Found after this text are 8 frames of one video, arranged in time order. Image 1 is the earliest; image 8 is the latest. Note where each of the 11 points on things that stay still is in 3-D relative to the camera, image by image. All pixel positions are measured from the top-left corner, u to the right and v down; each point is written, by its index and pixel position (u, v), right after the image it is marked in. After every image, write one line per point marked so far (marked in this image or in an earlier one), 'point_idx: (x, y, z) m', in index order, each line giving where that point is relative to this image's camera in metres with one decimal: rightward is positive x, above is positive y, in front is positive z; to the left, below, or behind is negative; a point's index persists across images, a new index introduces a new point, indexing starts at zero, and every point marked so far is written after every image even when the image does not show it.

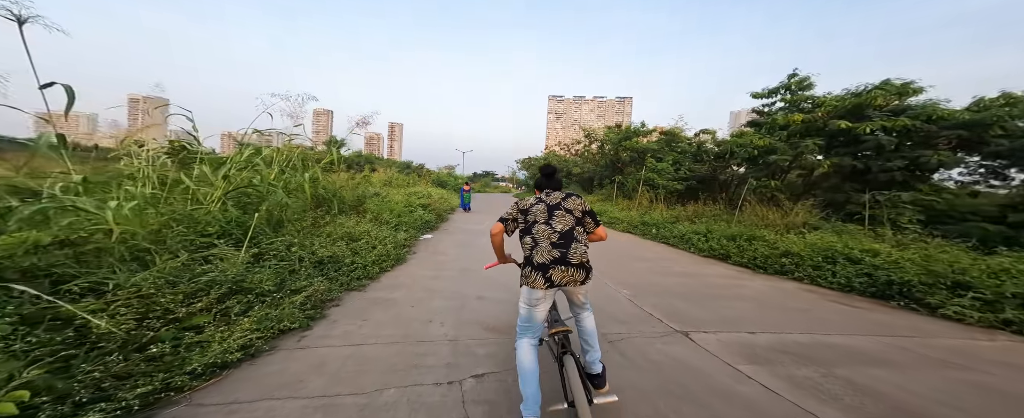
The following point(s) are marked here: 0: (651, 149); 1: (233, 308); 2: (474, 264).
0: (+8.2, +3.4, +17.0) m
1: (-2.3, -0.8, +2.5) m
2: (-0.7, -1.1, +5.5) m
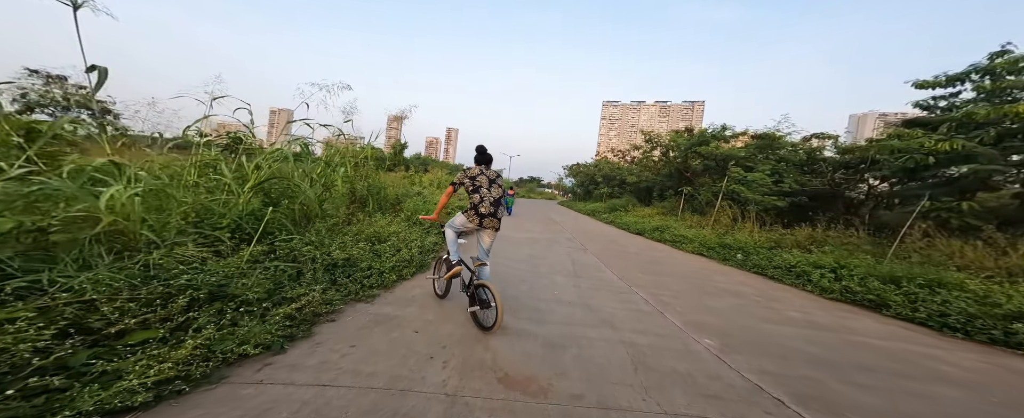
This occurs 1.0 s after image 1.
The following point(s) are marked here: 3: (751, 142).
0: (+10.7, +2.6, +14.7) m
1: (-2.2, -0.8, +2.1) m
2: (-0.1, -1.2, +4.8) m
3: (+11.6, +3.3, +15.0) m
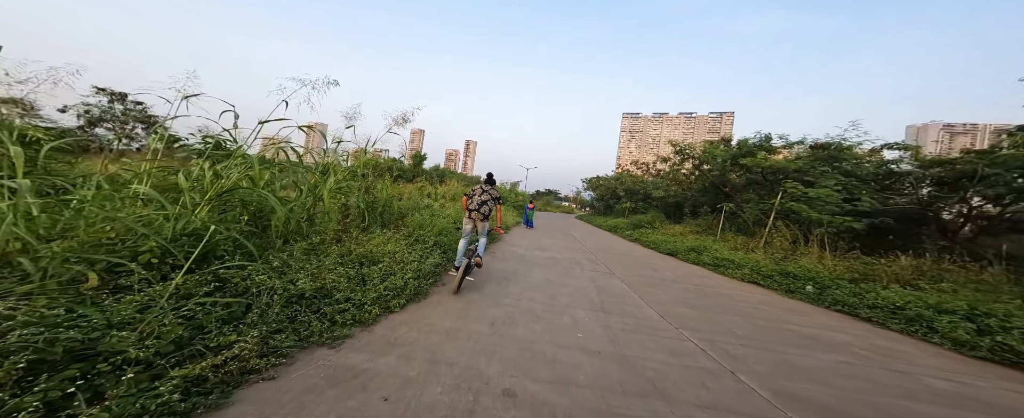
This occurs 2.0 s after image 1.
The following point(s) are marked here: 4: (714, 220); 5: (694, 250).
0: (+11.5, +1.7, +13.4) m
1: (-2.1, -0.8, +1.4) m
2: (+0.1, -1.4, +3.9) m
3: (+12.5, +2.4, +13.6) m
4: (+11.1, -0.6, +17.3) m
5: (+6.9, -1.6, +11.8) m
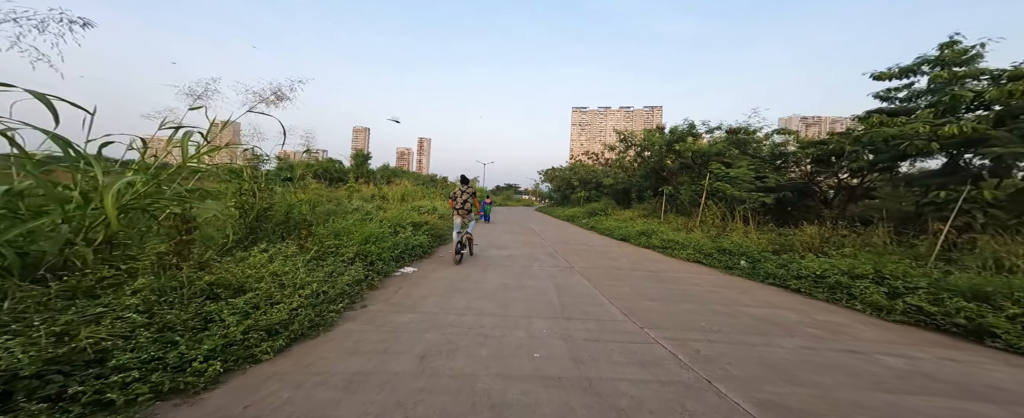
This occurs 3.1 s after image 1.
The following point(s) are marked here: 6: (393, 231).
0: (+9.3, +2.7, +14.0) m
1: (-2.4, -1.0, +0.4) m
2: (-0.5, -1.4, +3.2) m
3: (+10.1, +3.4, +14.4) m
4: (+8.5, +0.4, +17.9) m
5: (+5.2, -1.0, +12.0) m
6: (-2.9, -0.6, +7.4) m
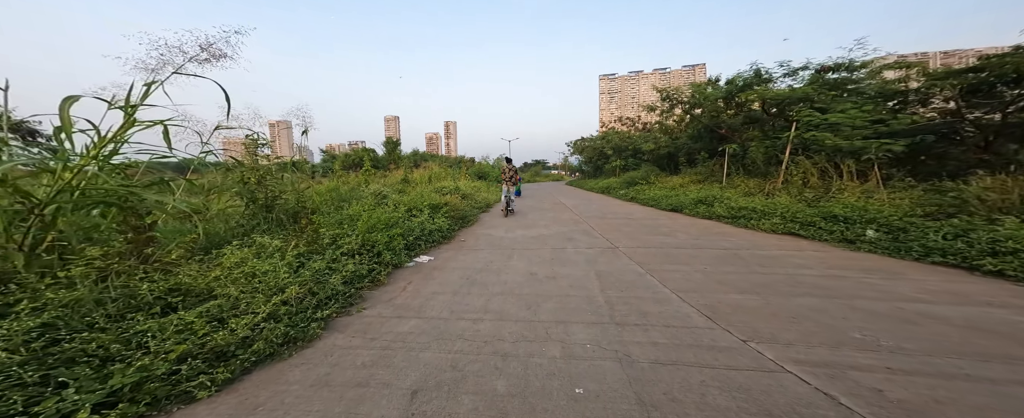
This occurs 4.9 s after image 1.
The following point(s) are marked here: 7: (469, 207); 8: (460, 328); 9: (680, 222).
0: (+10.4, +4.2, +11.6) m
1: (-2.5, -1.1, -0.4) m
2: (-0.3, -1.1, +2.3) m
3: (+11.2, +5.0, +11.8) m
4: (+10.1, +2.2, +15.7) m
5: (+6.3, +0.2, +10.3) m
6: (-2.2, -0.2, +6.7) m
7: (-1.3, +0.1, +9.5) m
8: (-0.5, -1.1, +2.8) m
9: (+4.7, -0.4, +8.8) m
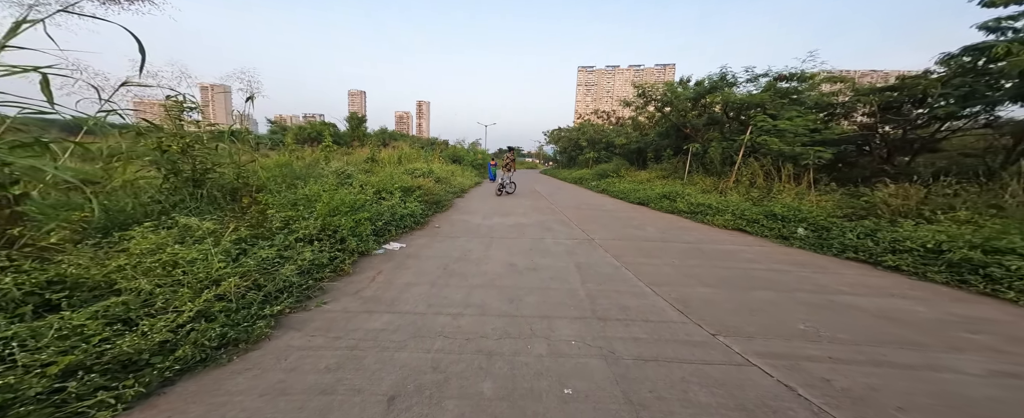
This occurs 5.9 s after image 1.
0: (+9.5, +4.3, +12.3) m
1: (-2.3, -1.1, -0.7) m
2: (-0.4, -1.1, +2.1) m
3: (+10.4, +5.1, +12.5) m
4: (+8.8, +2.5, +16.4) m
5: (+5.4, +0.4, +10.7) m
6: (-2.7, +0.2, +6.3) m
7: (-2.1, +0.5, +9.1) m
8: (-0.6, -1.0, +2.7) m
9: (+4.0, -0.2, +9.1) m
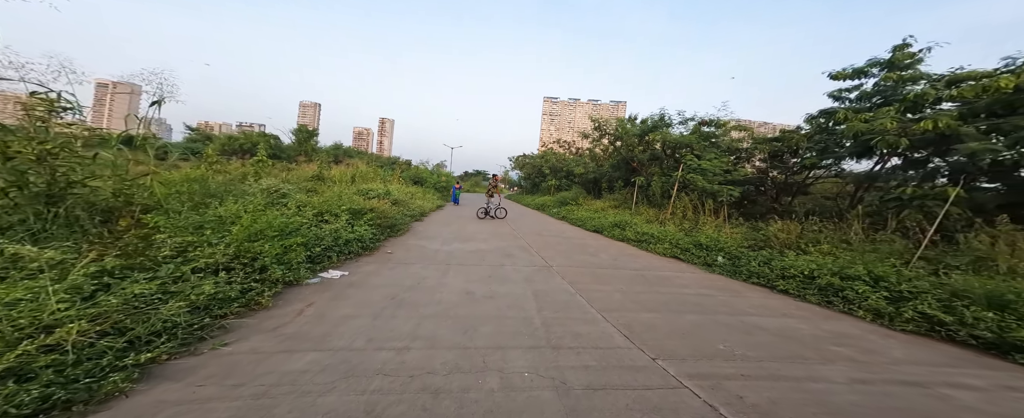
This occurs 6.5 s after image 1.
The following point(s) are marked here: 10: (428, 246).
0: (+8.1, +3.0, +13.6) m
1: (-2.3, -0.9, -1.1) m
2: (-0.8, -1.2, +1.9) m
3: (+8.9, +3.7, +14.0) m
4: (+6.8, +0.9, +17.4) m
5: (+4.0, -0.6, +11.2) m
6: (-3.5, -0.2, +5.9) m
7: (-3.2, -0.1, +8.8) m
8: (-1.0, -1.2, +2.5) m
9: (+2.8, -1.0, +9.4) m
10: (-1.8, -0.8, +6.8) m
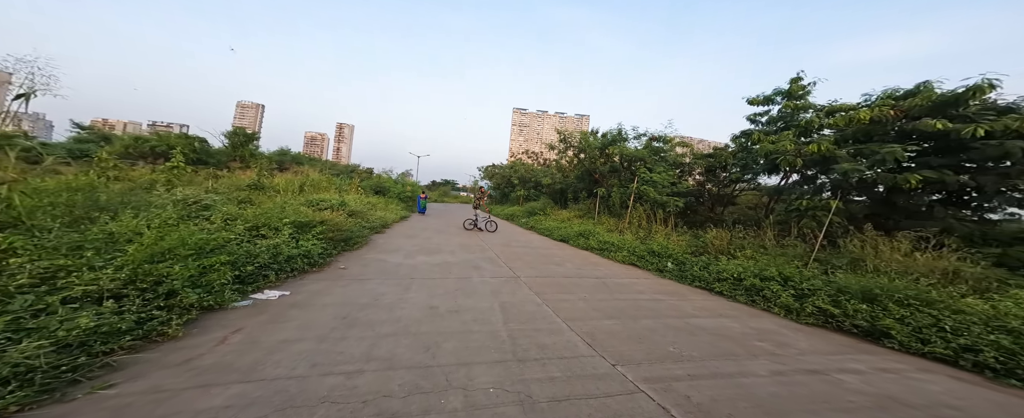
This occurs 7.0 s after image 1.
0: (+6.6, +2.5, +14.4) m
1: (-2.2, -0.9, -1.4) m
2: (-1.0, -1.3, +1.8) m
3: (+7.4, +3.3, +14.9) m
4: (+5.0, +0.3, +18.0) m
5: (+2.9, -1.0, +11.5) m
6: (-4.1, -0.4, +5.4) m
7: (-4.1, -0.4, +8.4) m
8: (-1.3, -1.3, +2.3) m
9: (+1.8, -1.3, +9.5) m
10: (-2.5, -1.1, +6.5) m
